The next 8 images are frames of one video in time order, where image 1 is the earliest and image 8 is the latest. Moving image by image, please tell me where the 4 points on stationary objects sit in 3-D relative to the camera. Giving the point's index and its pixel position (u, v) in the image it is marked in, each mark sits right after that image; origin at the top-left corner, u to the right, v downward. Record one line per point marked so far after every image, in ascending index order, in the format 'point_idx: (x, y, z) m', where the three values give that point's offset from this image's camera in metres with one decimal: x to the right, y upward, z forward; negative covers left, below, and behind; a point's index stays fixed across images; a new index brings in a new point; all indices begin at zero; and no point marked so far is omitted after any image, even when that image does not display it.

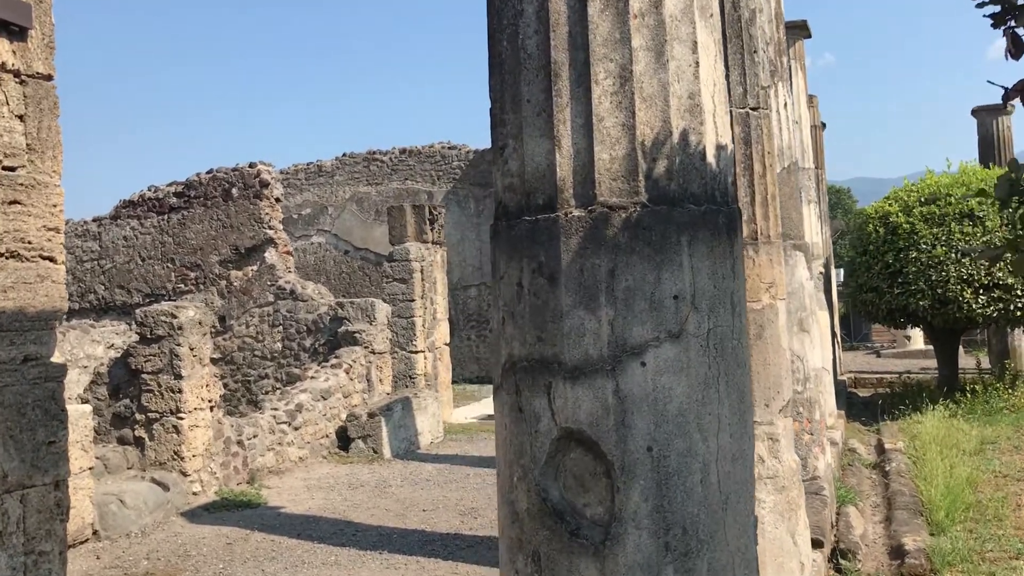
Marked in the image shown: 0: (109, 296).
0: (-4.8, -0.1, +11.5) m
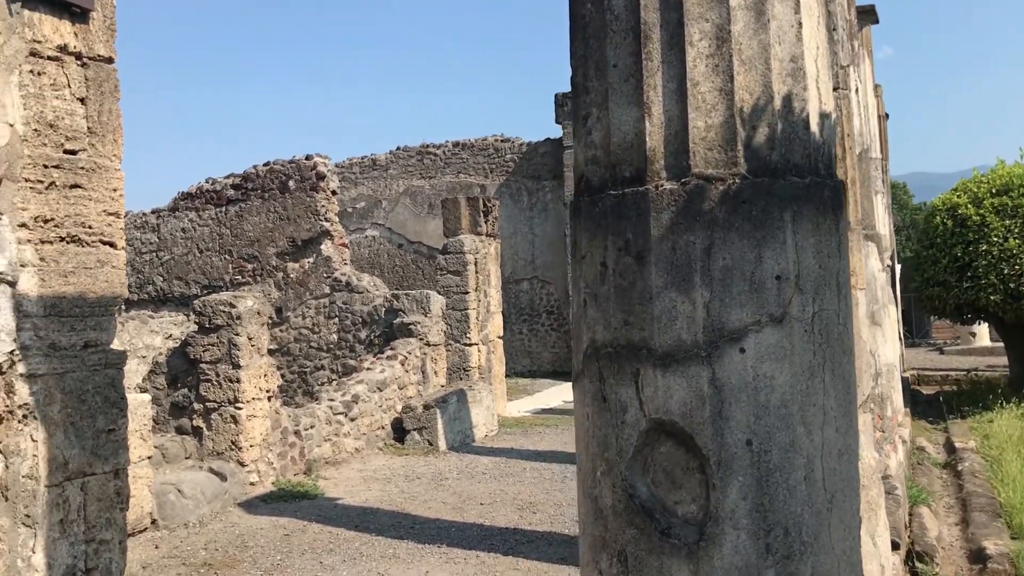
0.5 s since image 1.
0: (-4.2, 0.0, +11.6) m
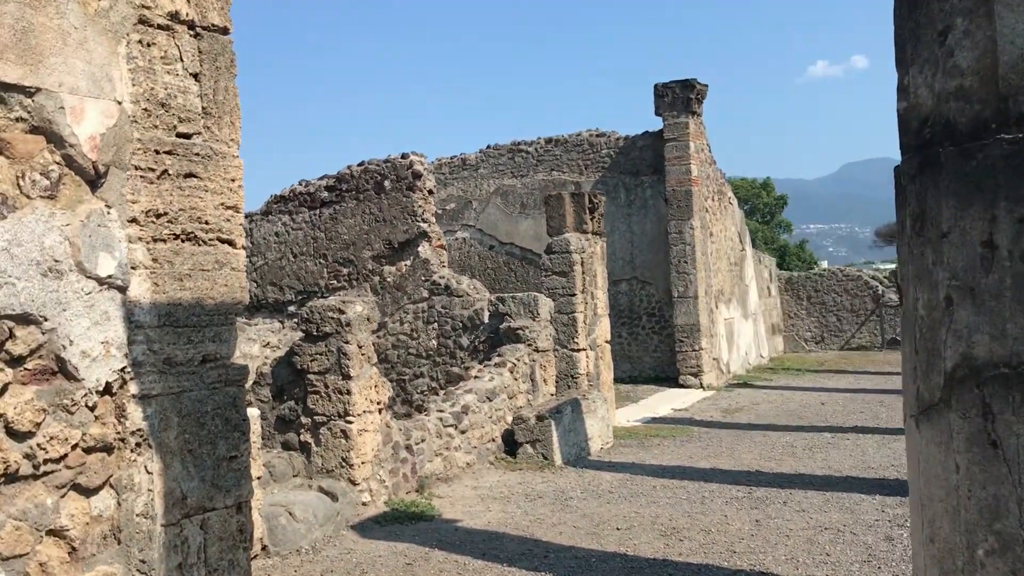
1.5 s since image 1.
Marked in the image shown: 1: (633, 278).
0: (-2.9, -0.1, +11.3) m
1: (+1.7, +0.1, +13.8) m
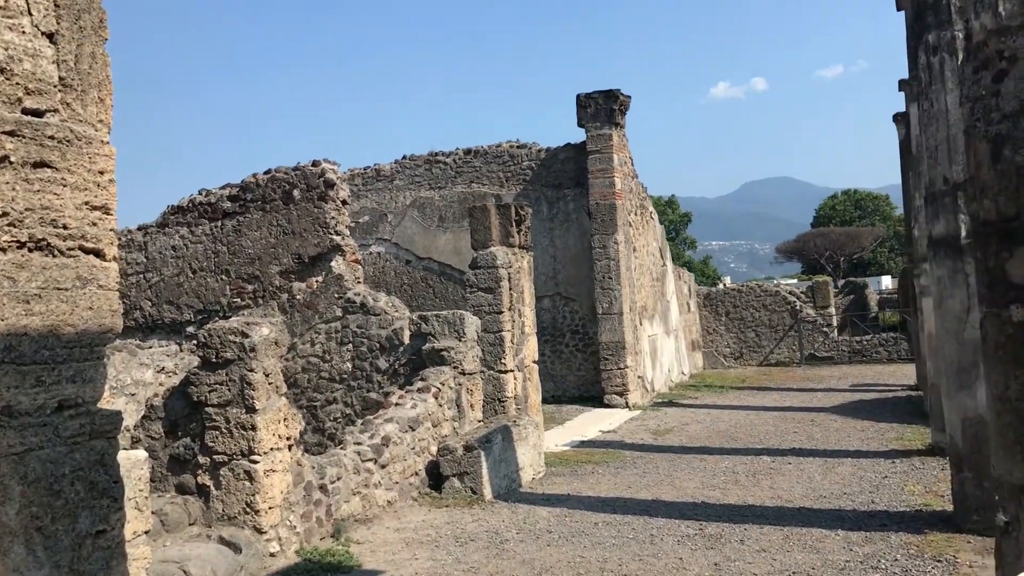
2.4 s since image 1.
0: (-3.8, -0.3, +10.3) m
1: (+0.6, -0.1, +13.3) m
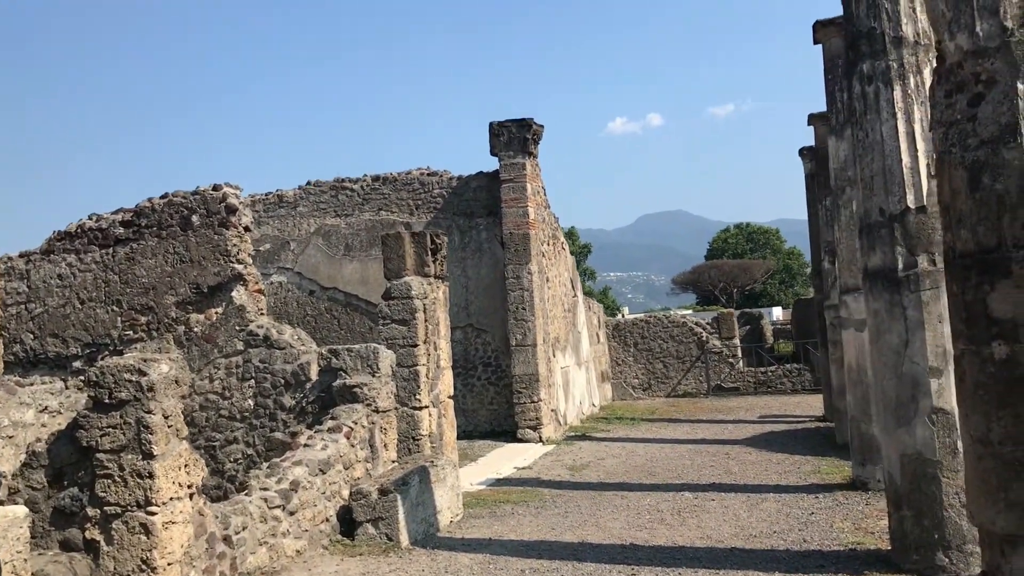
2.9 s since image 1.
0: (-4.7, -0.6, +9.5) m
1: (-0.6, -0.5, +13.0) m
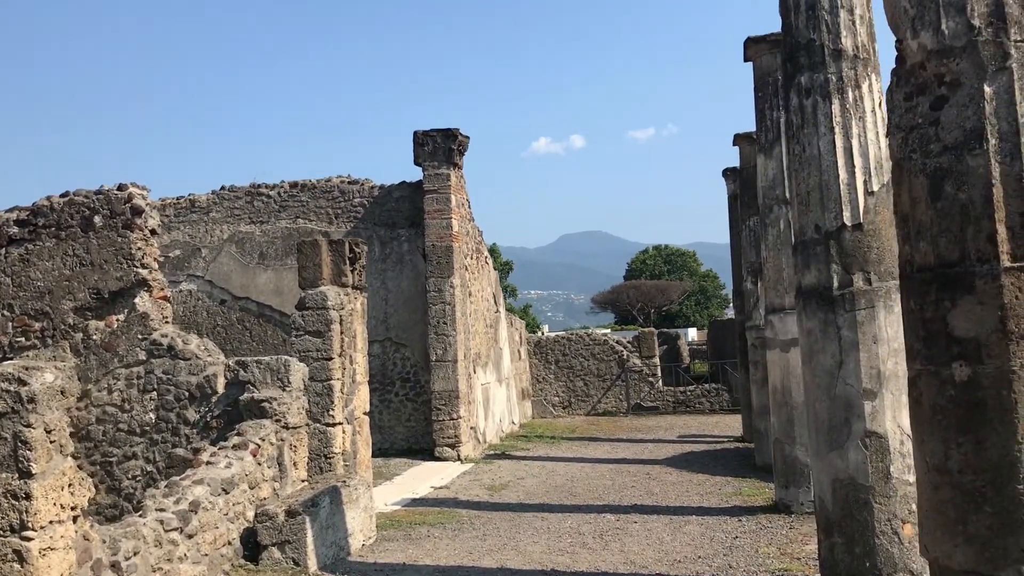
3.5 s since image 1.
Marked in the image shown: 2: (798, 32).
0: (-5.5, -0.6, +8.8) m
1: (-1.7, -0.7, +12.6) m
2: (+1.5, +1.3, +4.9) m
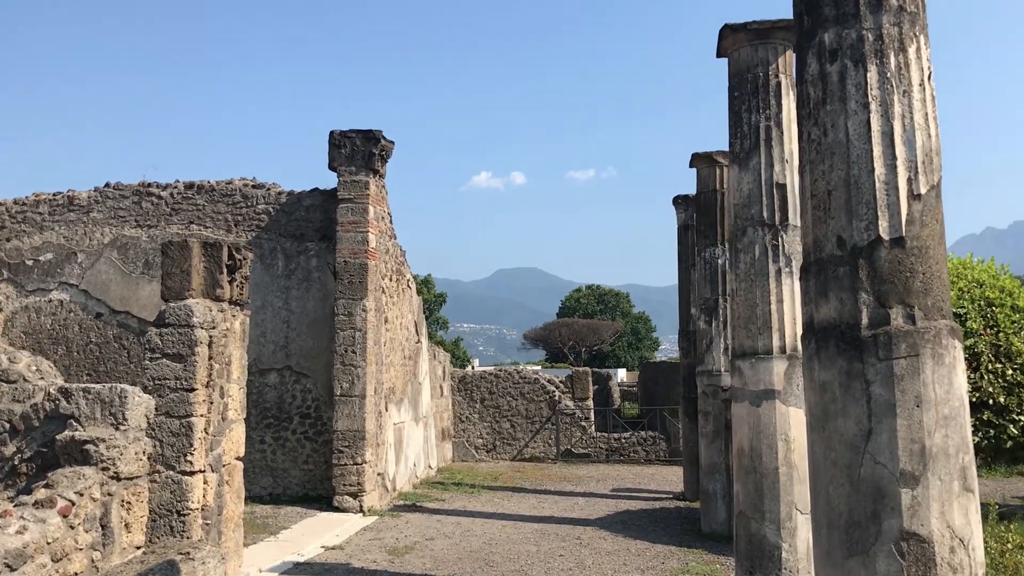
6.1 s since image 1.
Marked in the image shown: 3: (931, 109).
0: (-6.1, -0.5, +6.9) m
1: (-2.6, -0.9, +10.9) m
2: (+1.2, +1.2, +3.6) m
3: (+1.5, +0.6, +3.5) m
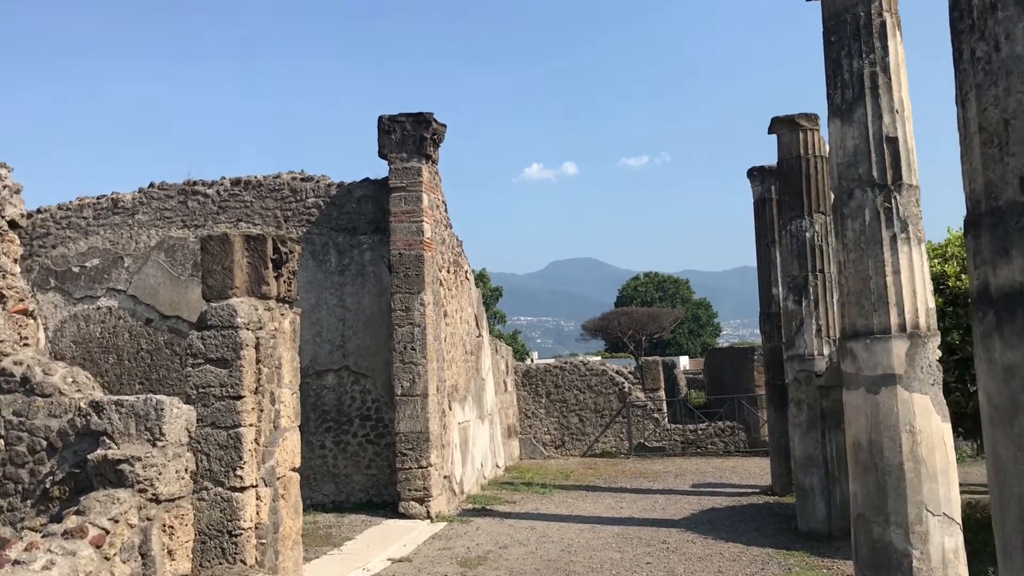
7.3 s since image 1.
0: (-5.6, -0.7, +6.6) m
1: (-1.8, -0.9, +10.4) m
2: (+1.4, +1.3, +2.8) m
3: (+1.8, +0.8, +2.7) m
